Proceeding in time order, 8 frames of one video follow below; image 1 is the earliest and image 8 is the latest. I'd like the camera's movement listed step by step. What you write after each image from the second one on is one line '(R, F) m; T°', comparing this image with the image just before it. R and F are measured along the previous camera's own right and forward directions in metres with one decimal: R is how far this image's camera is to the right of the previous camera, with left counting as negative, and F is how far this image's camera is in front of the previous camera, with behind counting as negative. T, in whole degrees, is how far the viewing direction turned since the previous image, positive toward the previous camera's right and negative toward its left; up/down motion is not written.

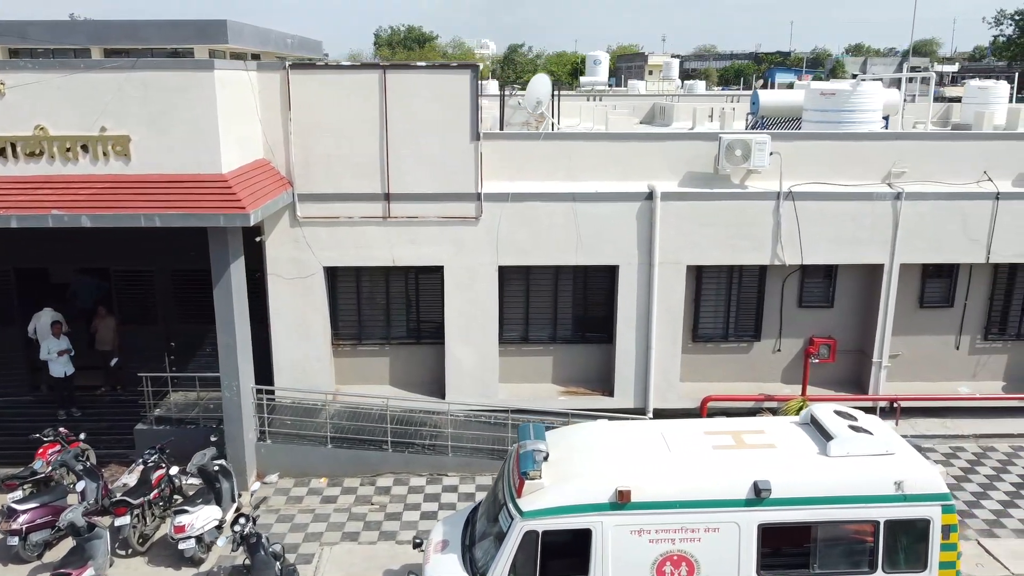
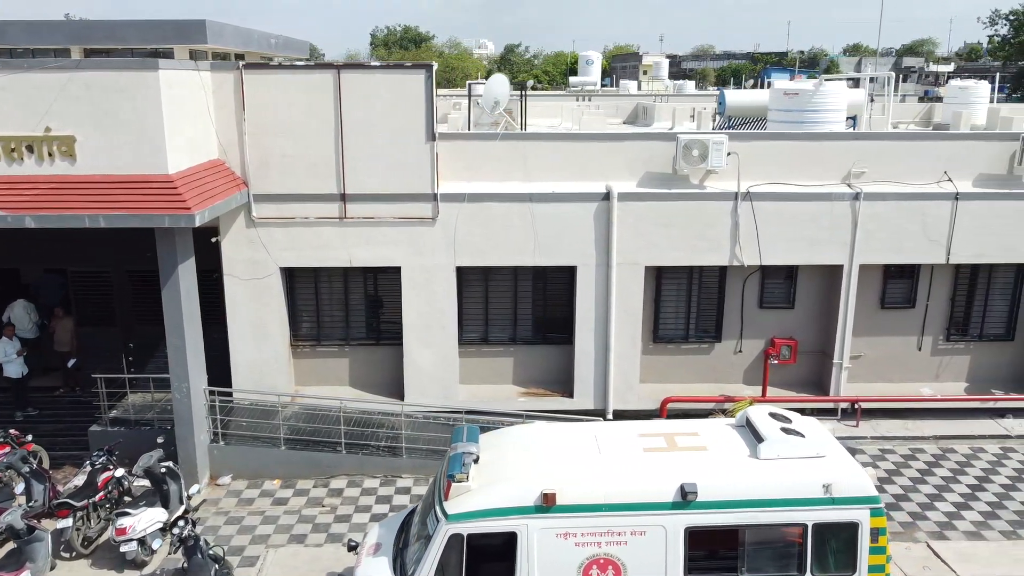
(+0.6, +0.1) m; 0°
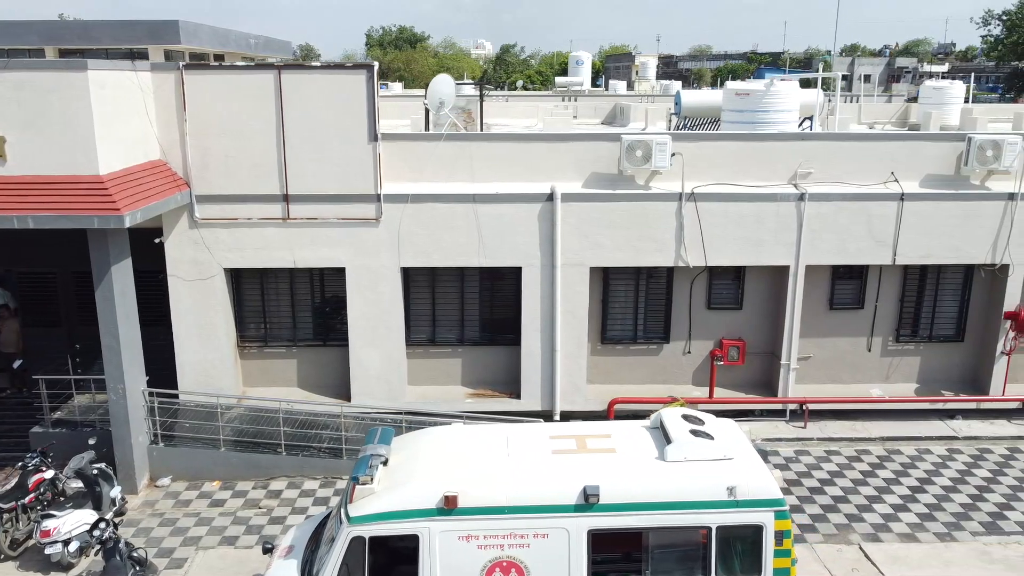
(+0.7, 0.0) m; 0°
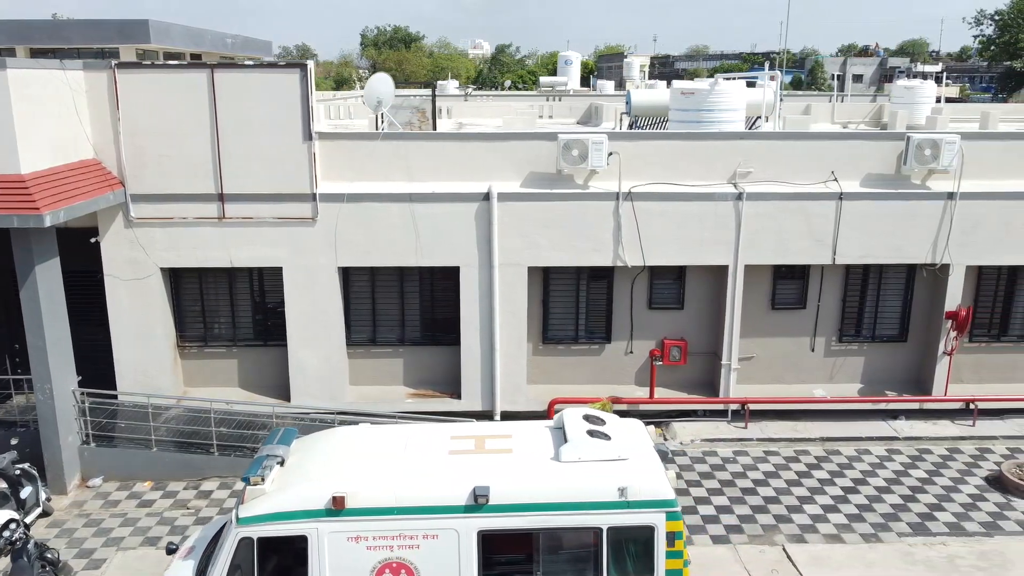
(+0.8, 0.0) m; 0°
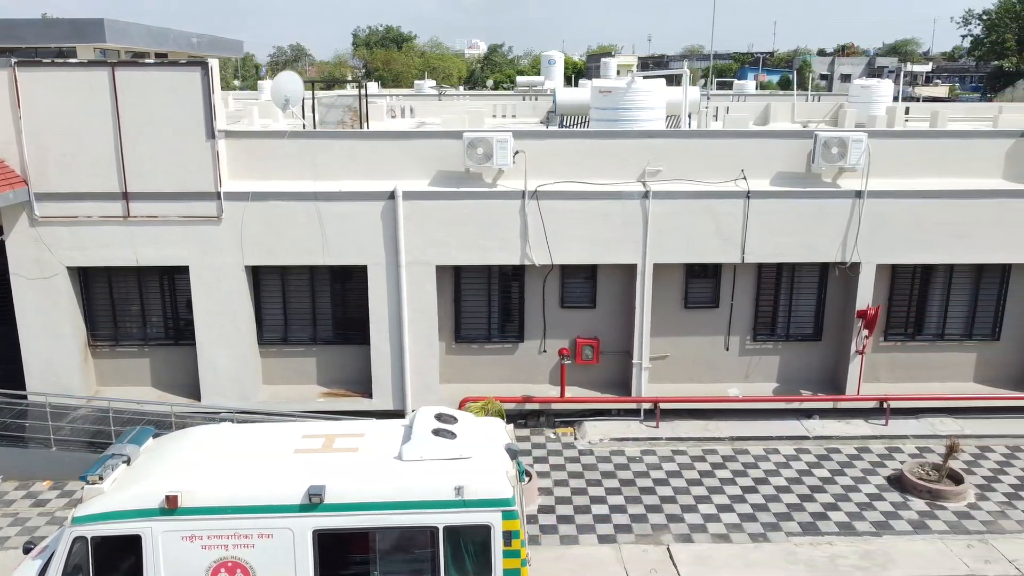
(+1.2, 0.0) m; 0°
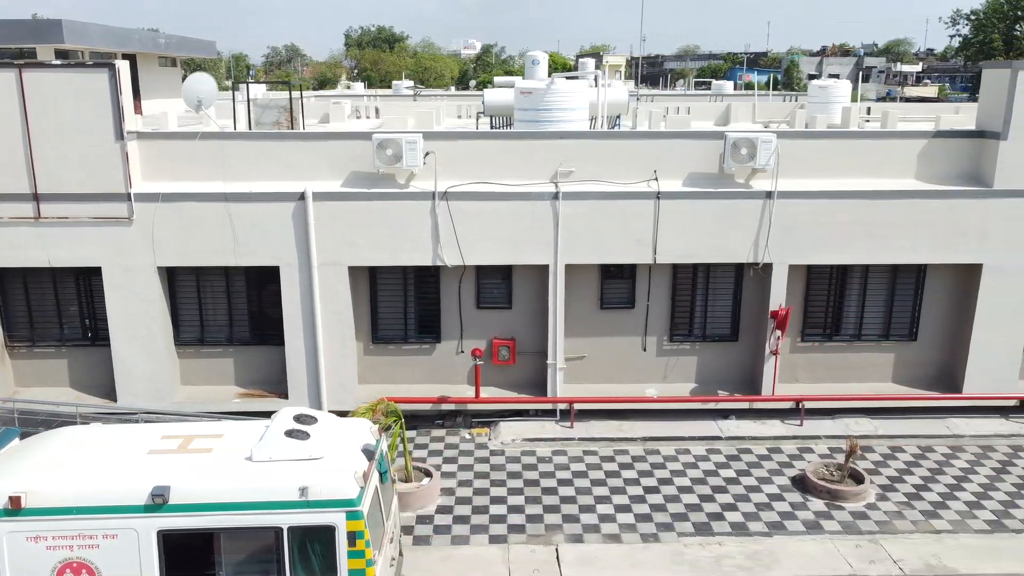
(+1.2, 0.0) m; 0°
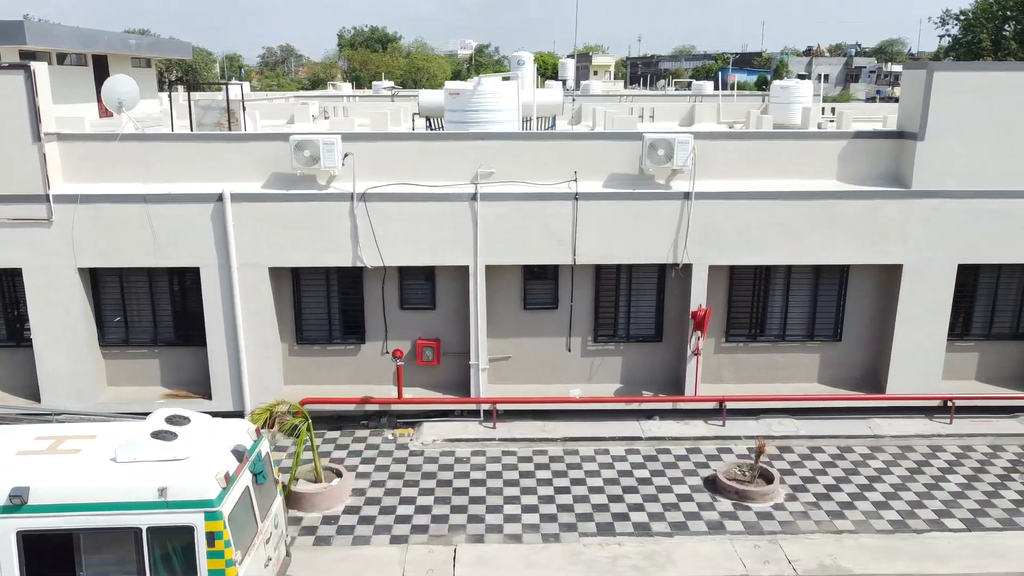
(+1.1, 0.0) m; 0°
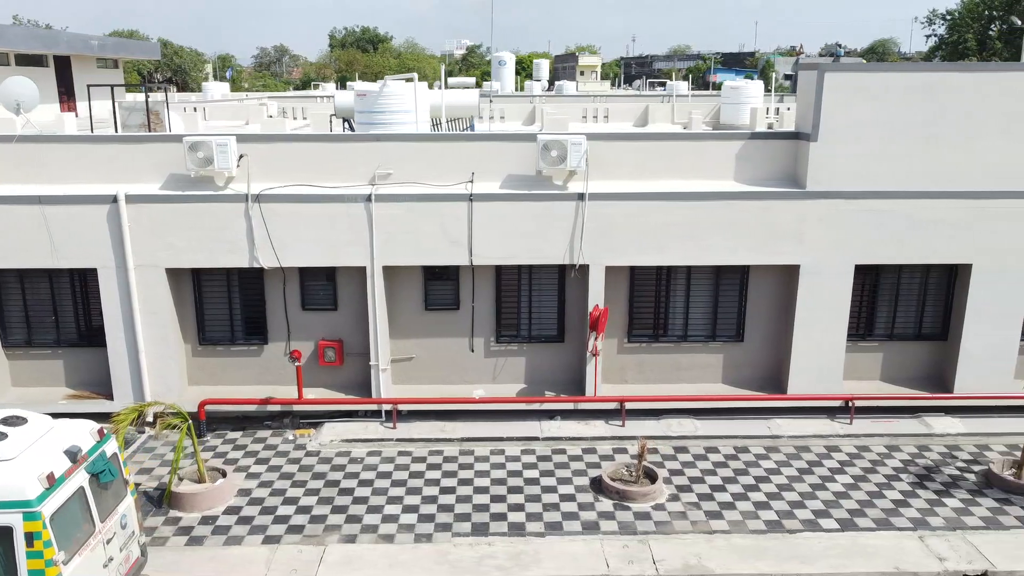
(+1.4, 0.0) m; 0°
